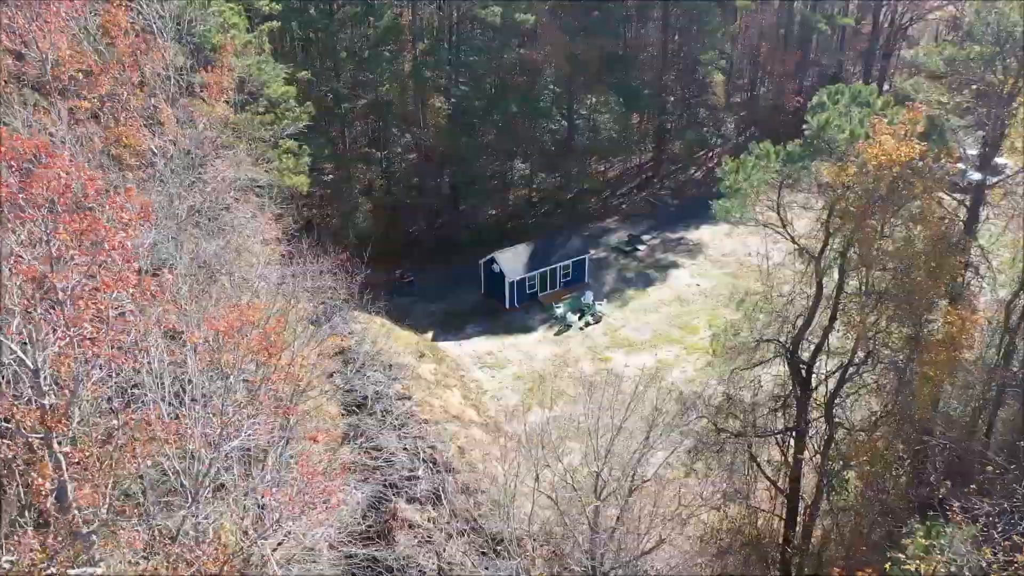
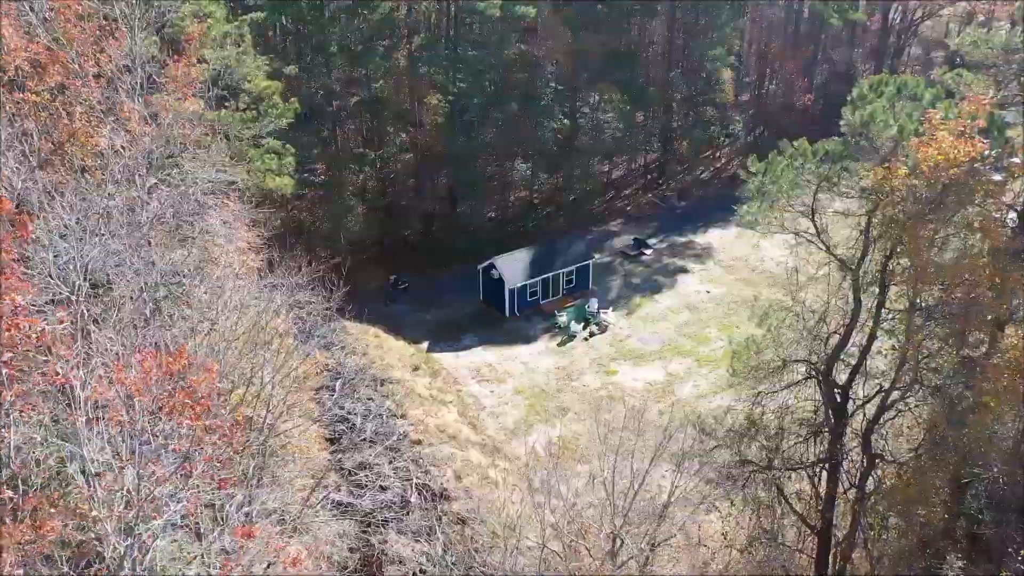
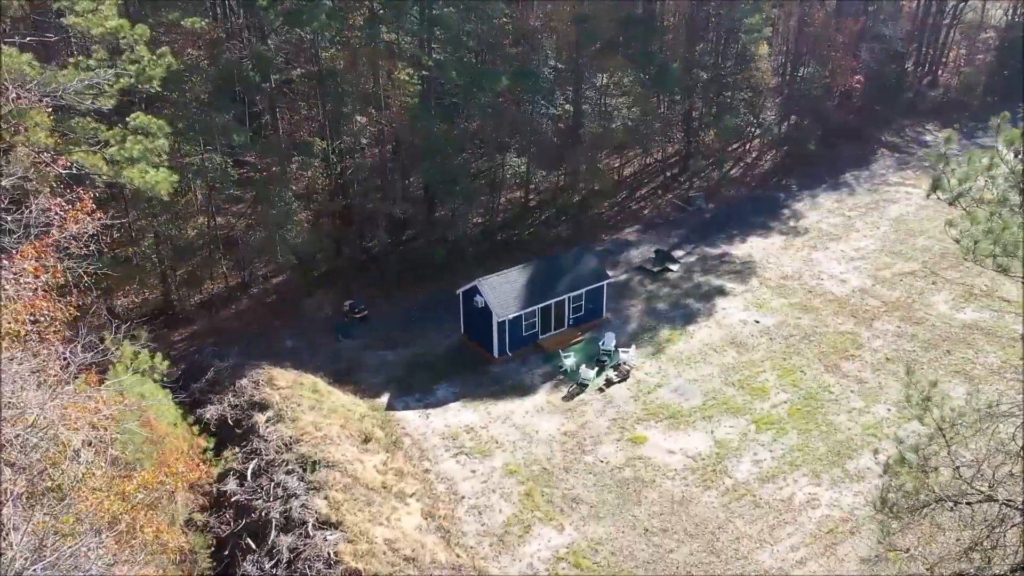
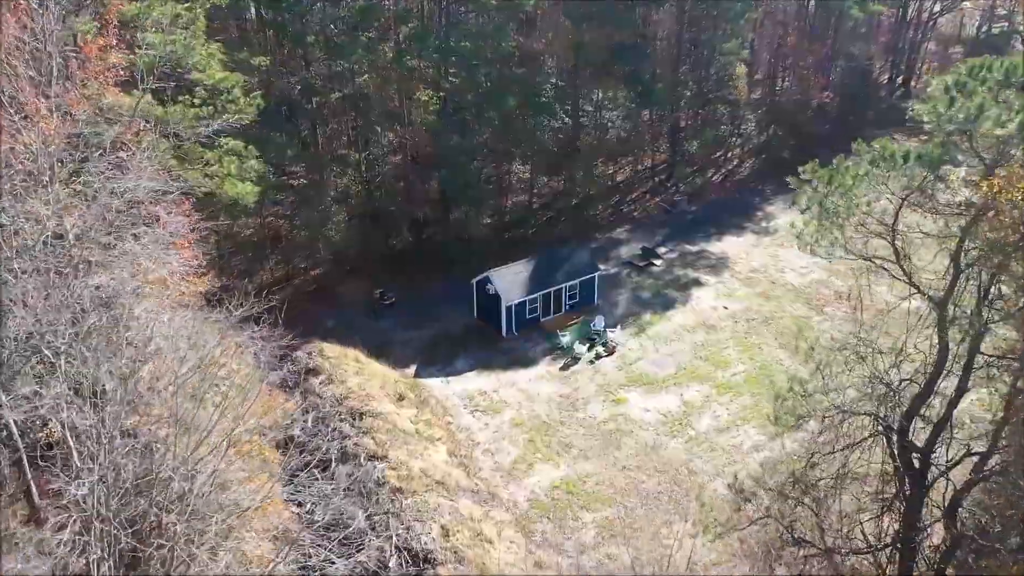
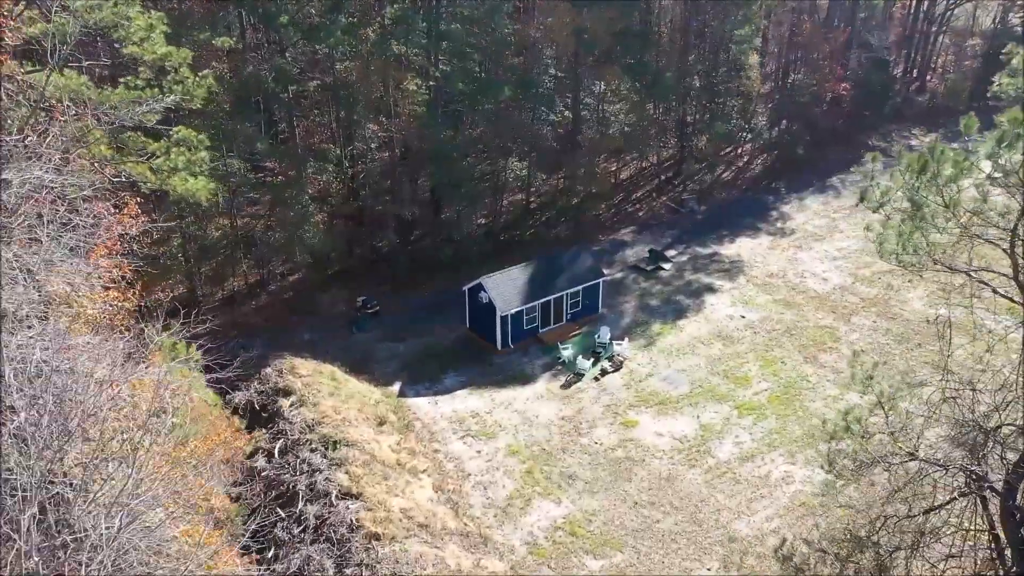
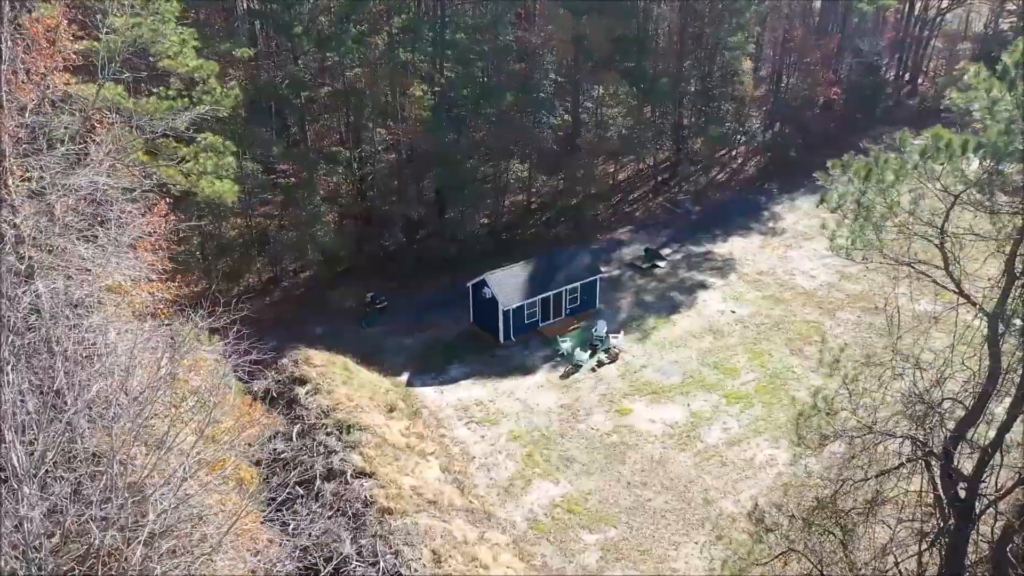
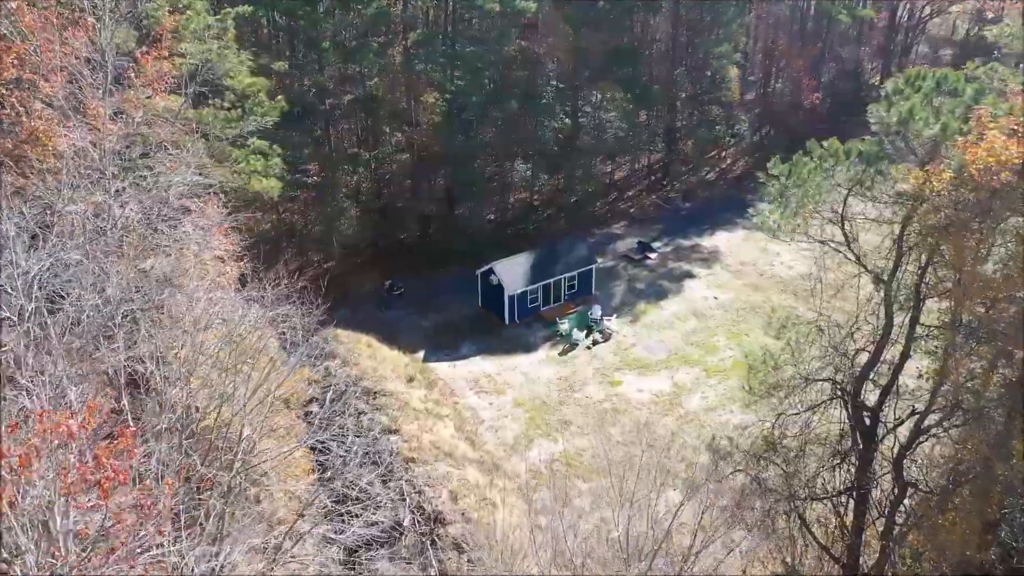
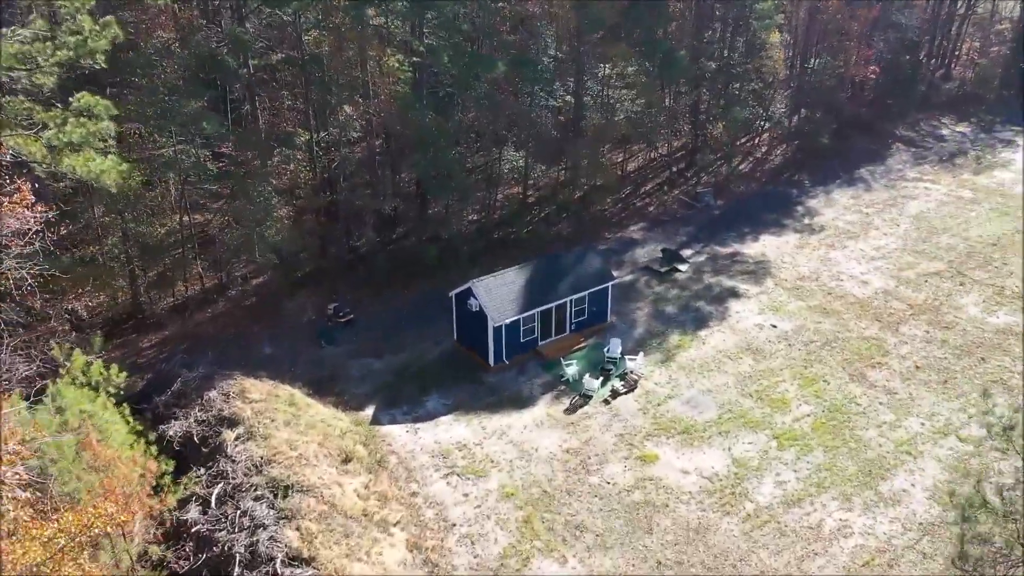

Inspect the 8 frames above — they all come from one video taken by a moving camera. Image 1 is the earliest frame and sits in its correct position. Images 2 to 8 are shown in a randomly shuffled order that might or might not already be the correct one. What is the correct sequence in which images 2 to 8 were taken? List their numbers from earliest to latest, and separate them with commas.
2, 7, 4, 6, 5, 3, 8
